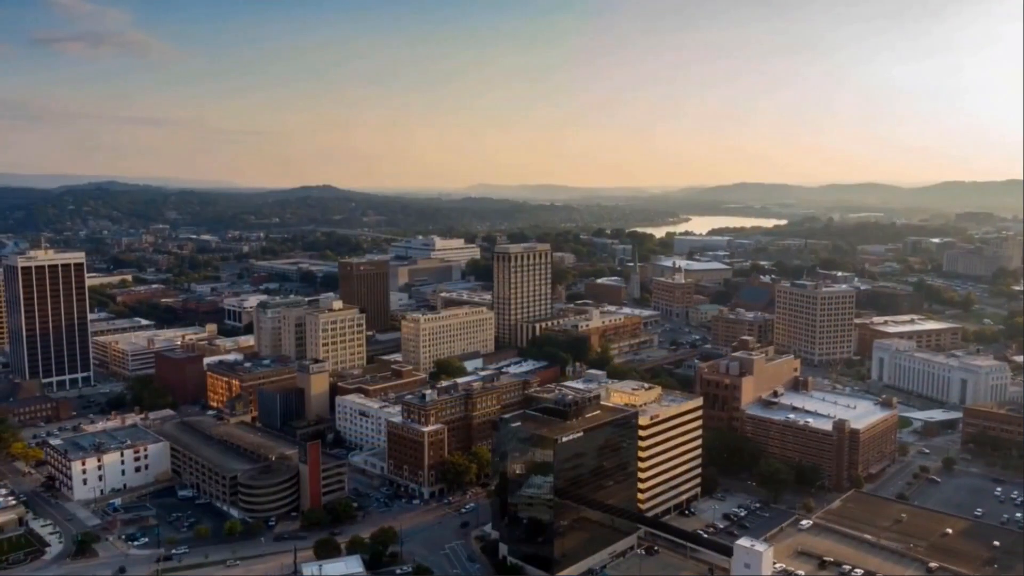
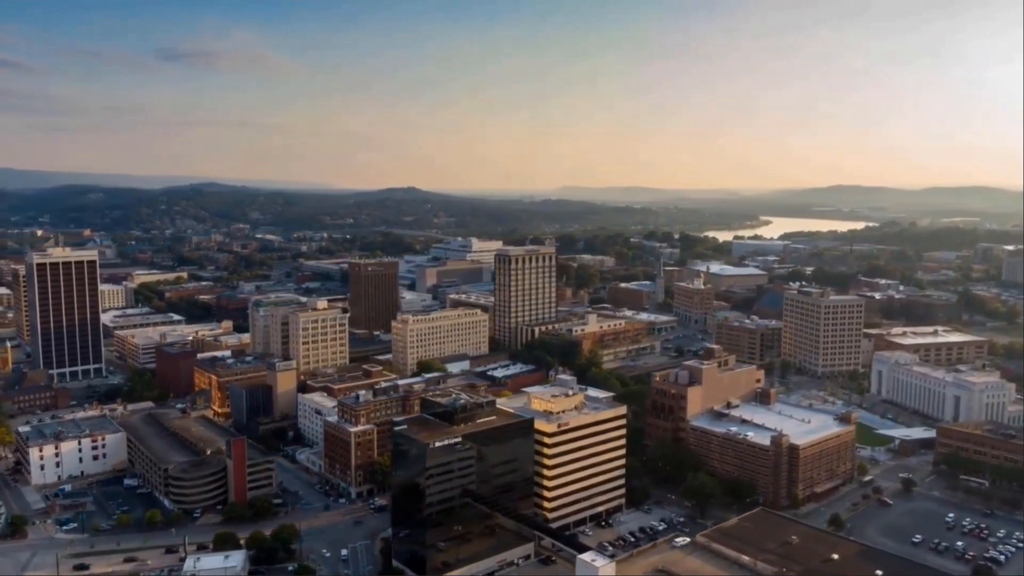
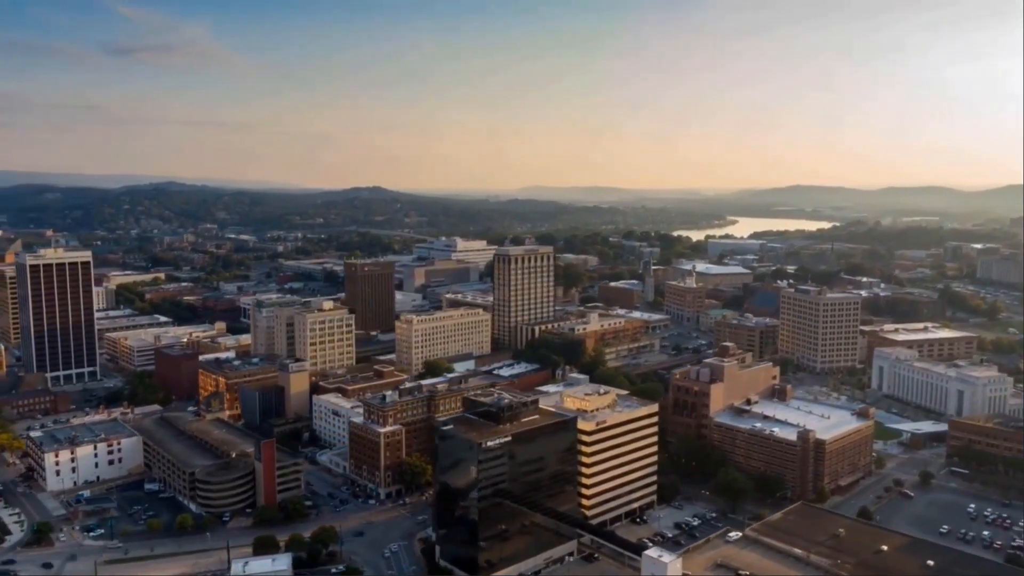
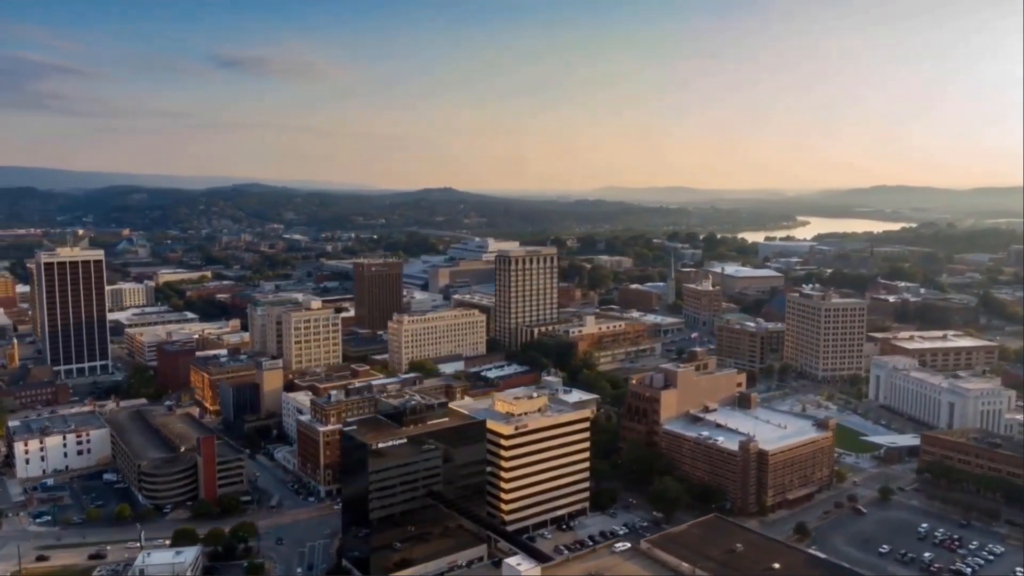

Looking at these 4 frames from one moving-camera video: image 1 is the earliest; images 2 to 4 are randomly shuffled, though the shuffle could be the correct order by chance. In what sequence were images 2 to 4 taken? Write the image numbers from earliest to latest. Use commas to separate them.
3, 2, 4
